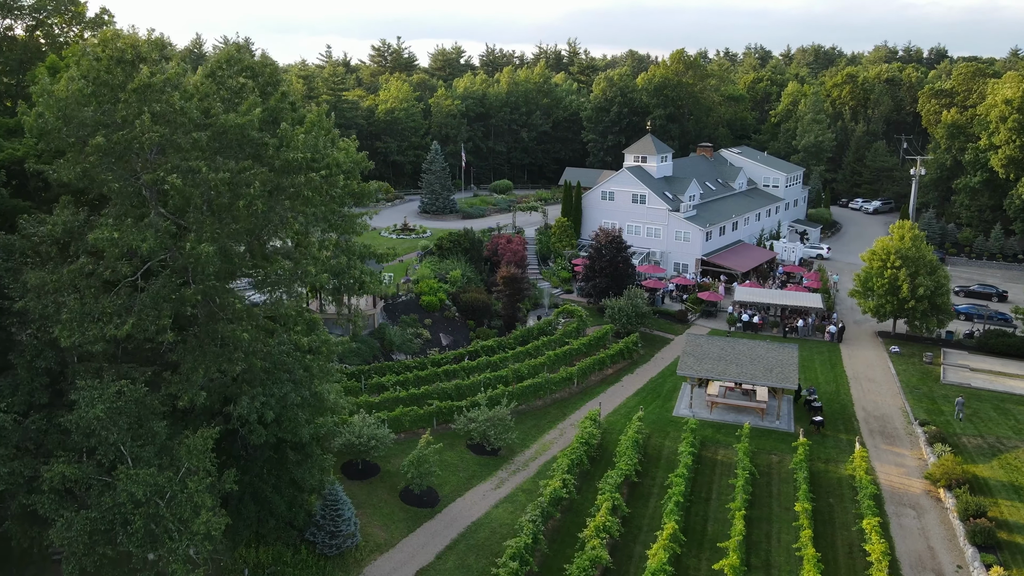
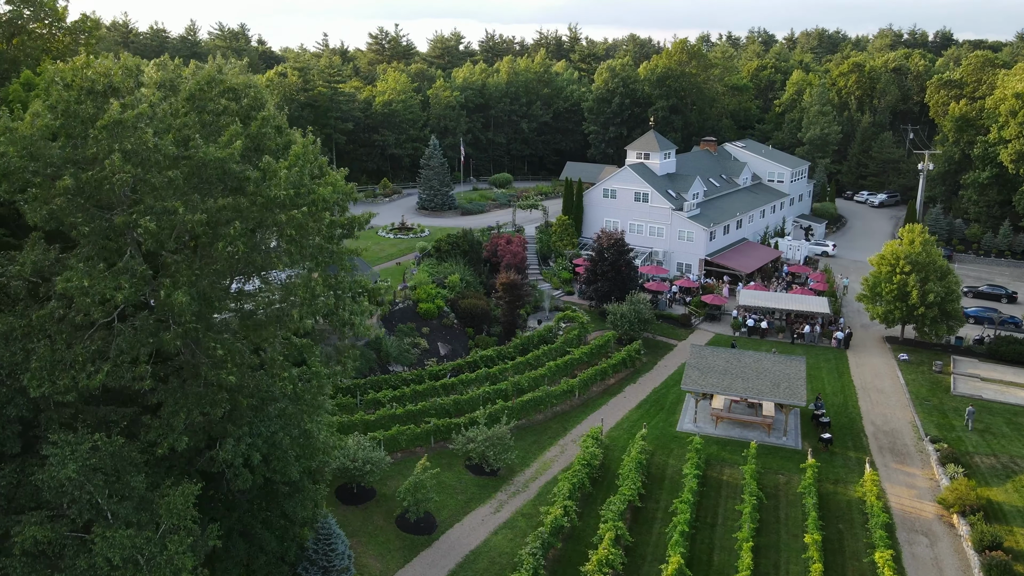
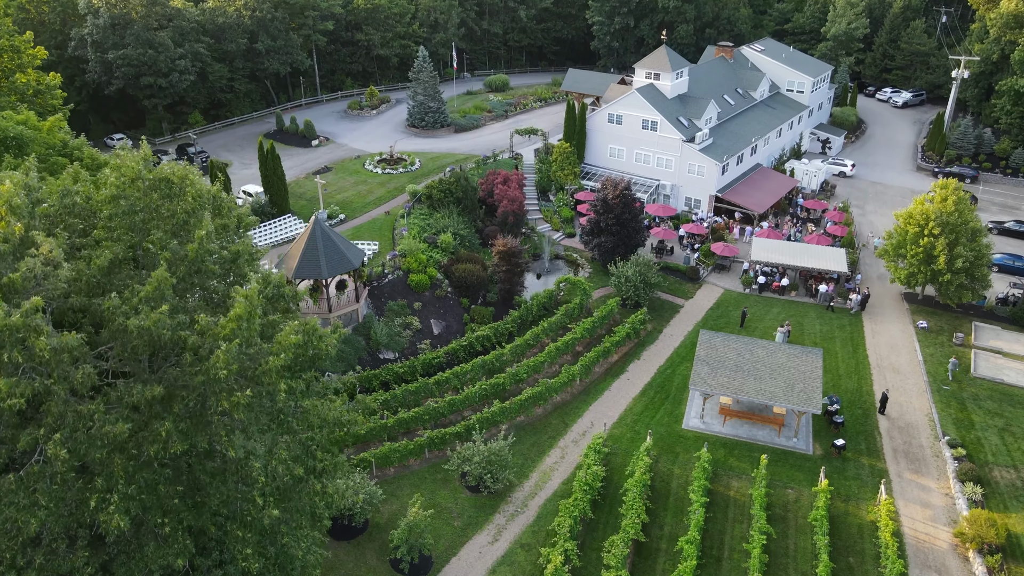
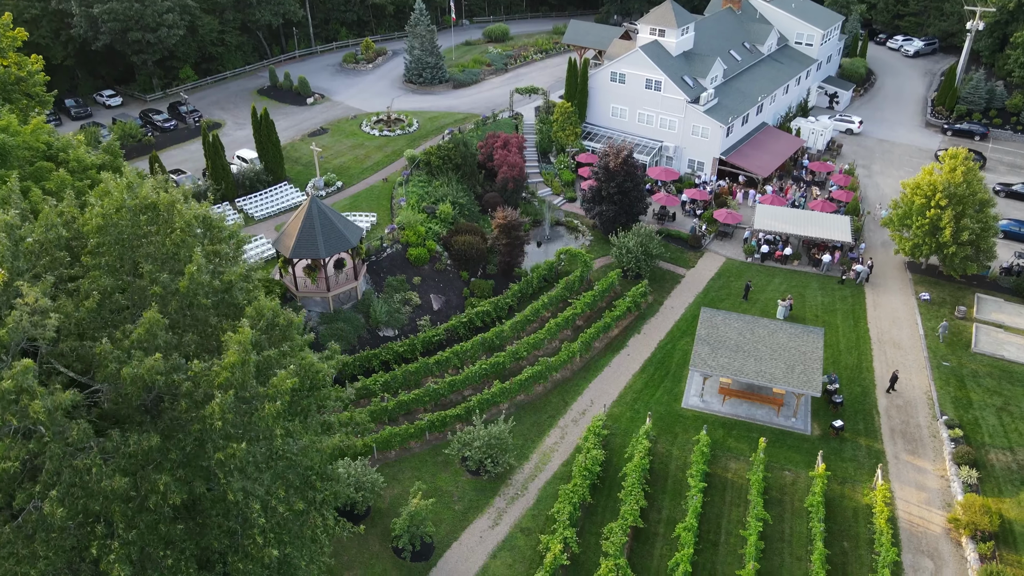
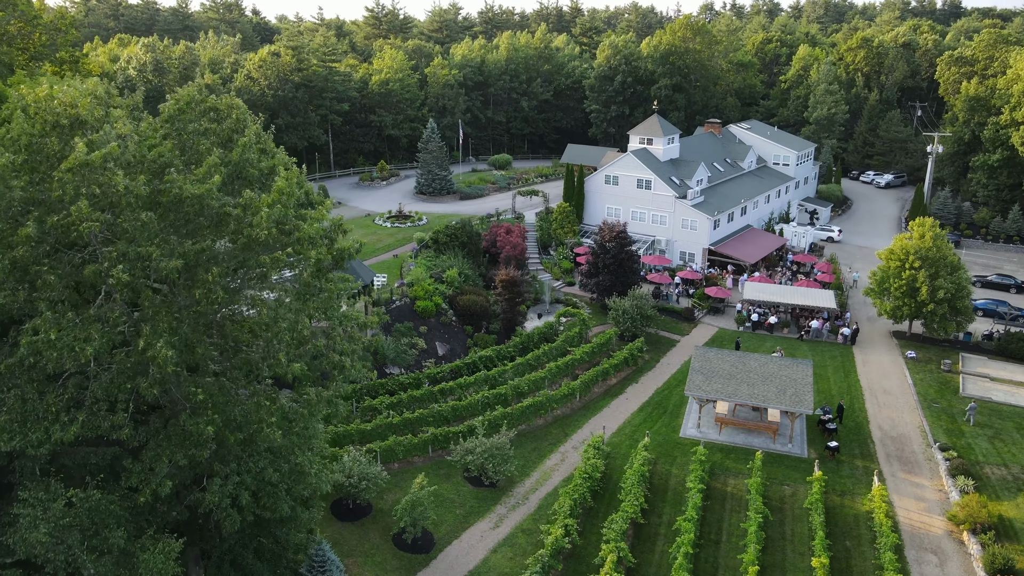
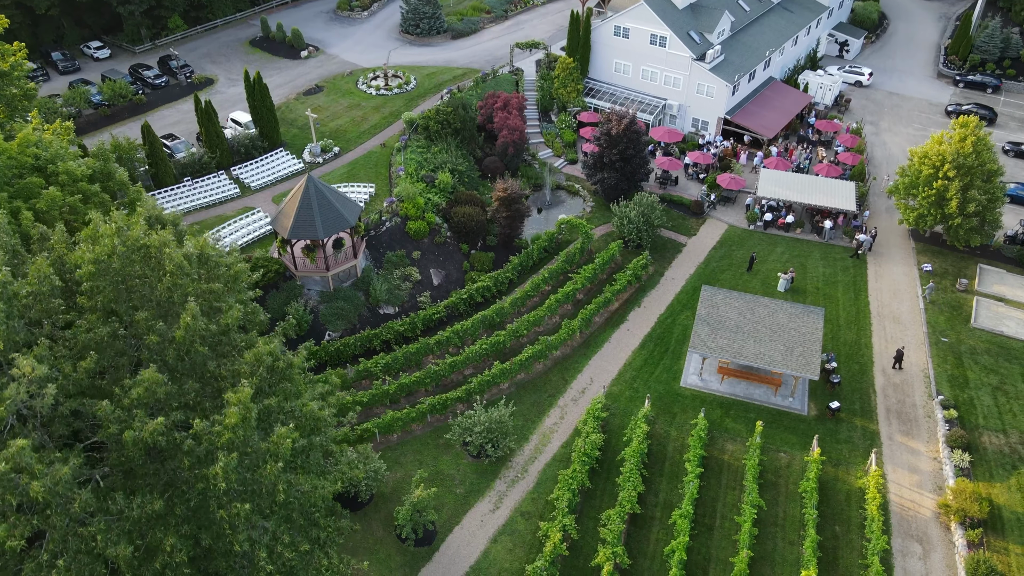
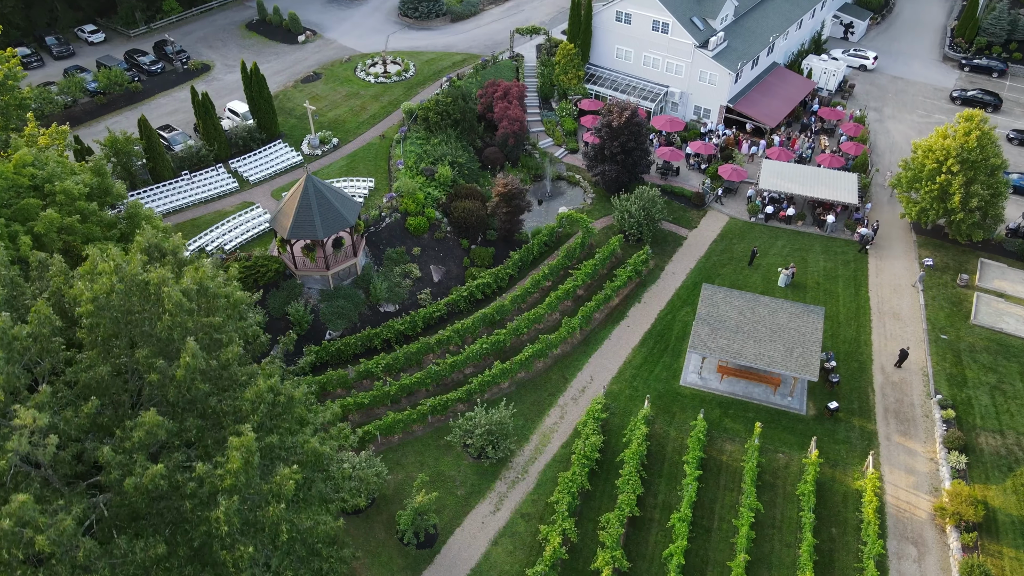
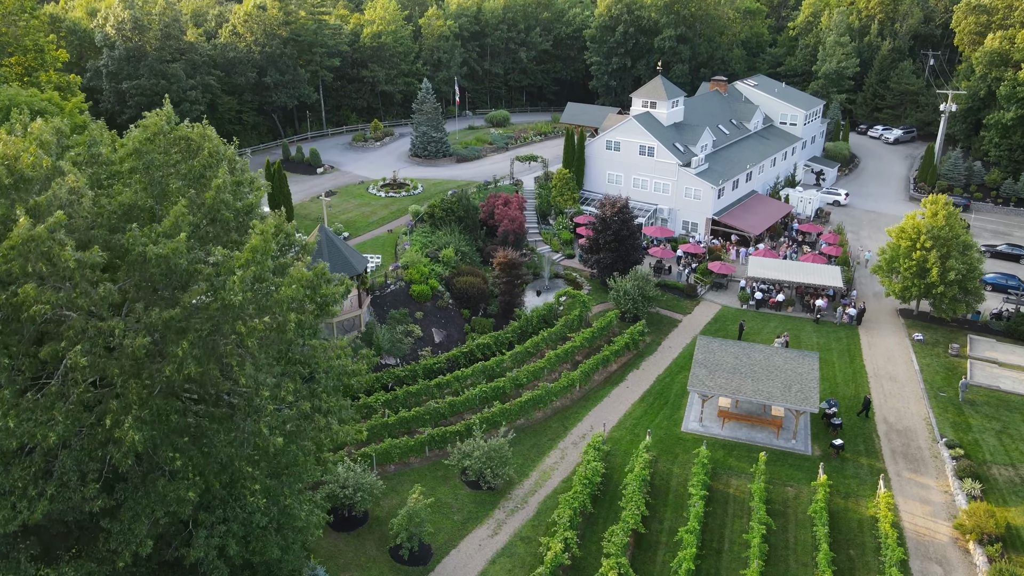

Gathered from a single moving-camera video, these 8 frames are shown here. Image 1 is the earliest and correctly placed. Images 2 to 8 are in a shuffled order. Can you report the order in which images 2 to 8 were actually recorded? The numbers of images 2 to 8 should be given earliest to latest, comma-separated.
2, 5, 8, 3, 4, 6, 7
